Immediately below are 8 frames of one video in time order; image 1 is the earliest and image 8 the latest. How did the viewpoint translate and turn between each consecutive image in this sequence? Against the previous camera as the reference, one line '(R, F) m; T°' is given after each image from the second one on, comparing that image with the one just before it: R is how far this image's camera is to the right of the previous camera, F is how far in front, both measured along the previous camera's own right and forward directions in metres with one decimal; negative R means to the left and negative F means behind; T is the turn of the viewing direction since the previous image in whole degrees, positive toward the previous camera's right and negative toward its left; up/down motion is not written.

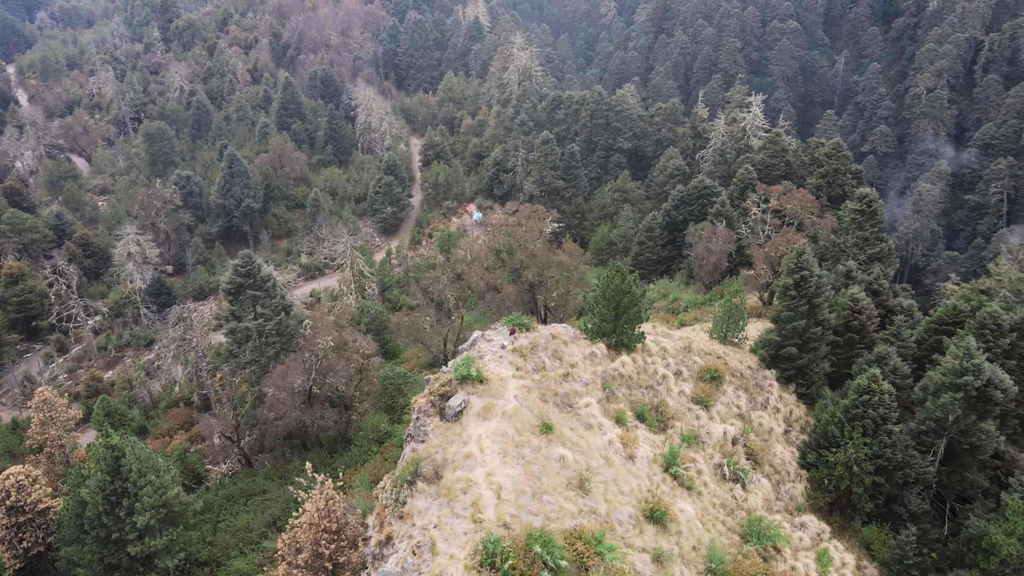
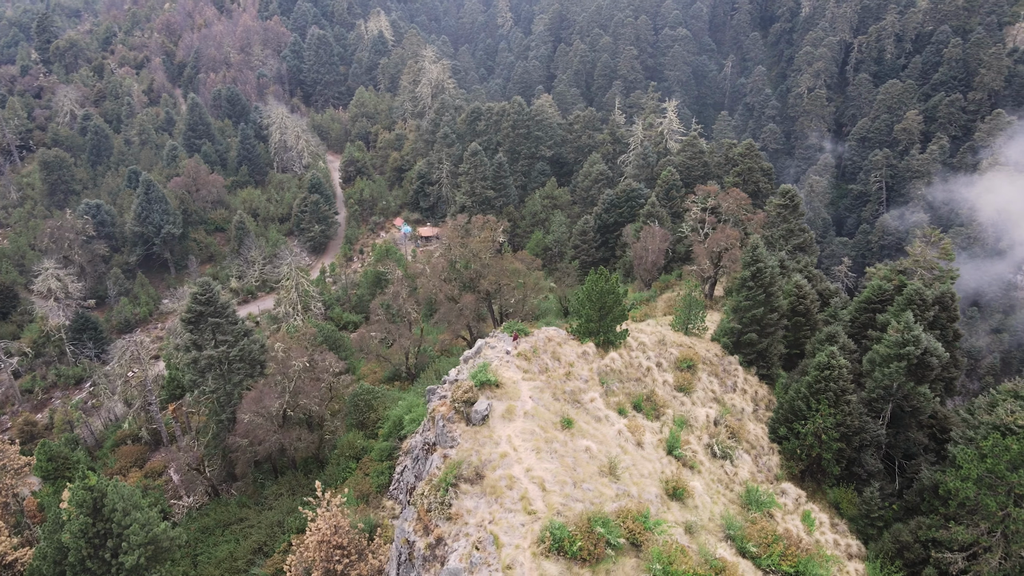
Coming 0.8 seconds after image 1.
(-2.7, -1.0) m; +7°
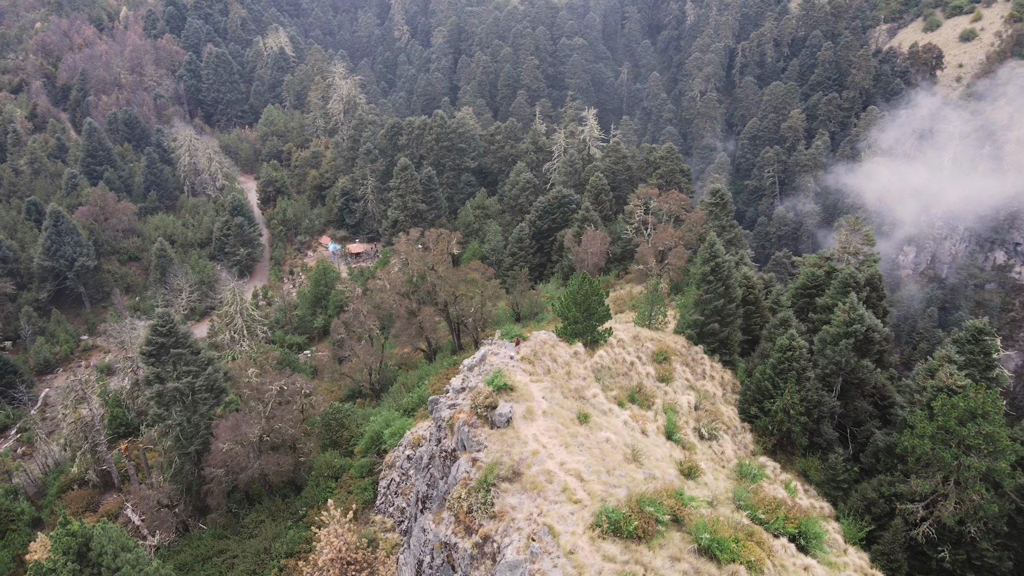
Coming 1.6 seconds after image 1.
(-2.8, -0.9) m; +8°
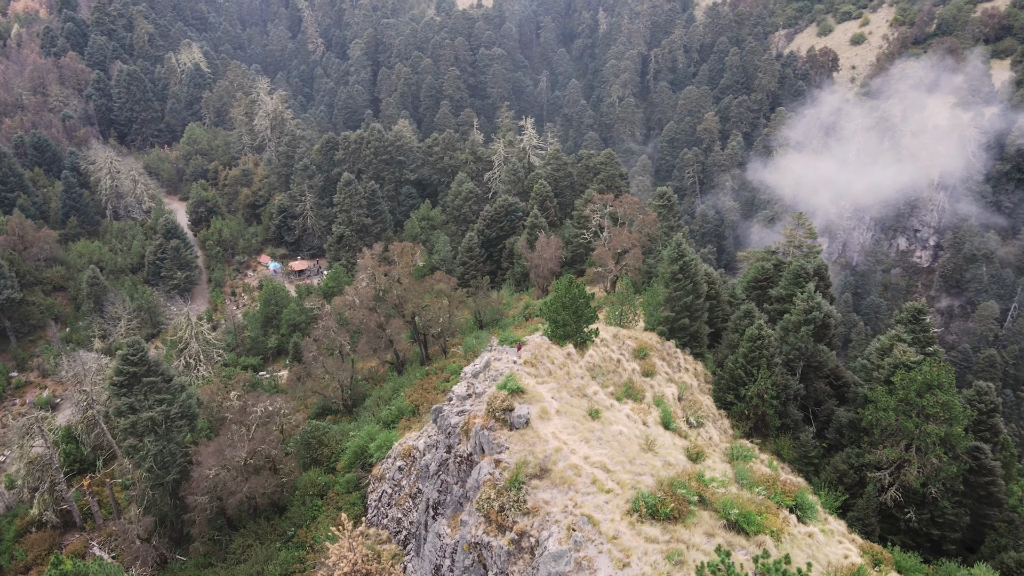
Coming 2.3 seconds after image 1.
(-2.4, -0.8) m; +6°
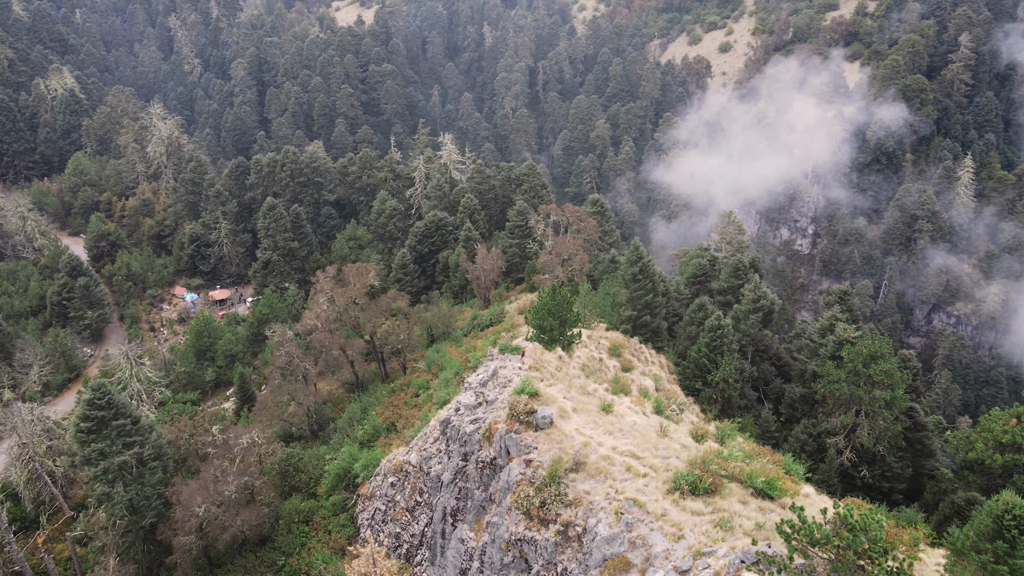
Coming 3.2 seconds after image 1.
(-3.6, -1.0) m; +9°
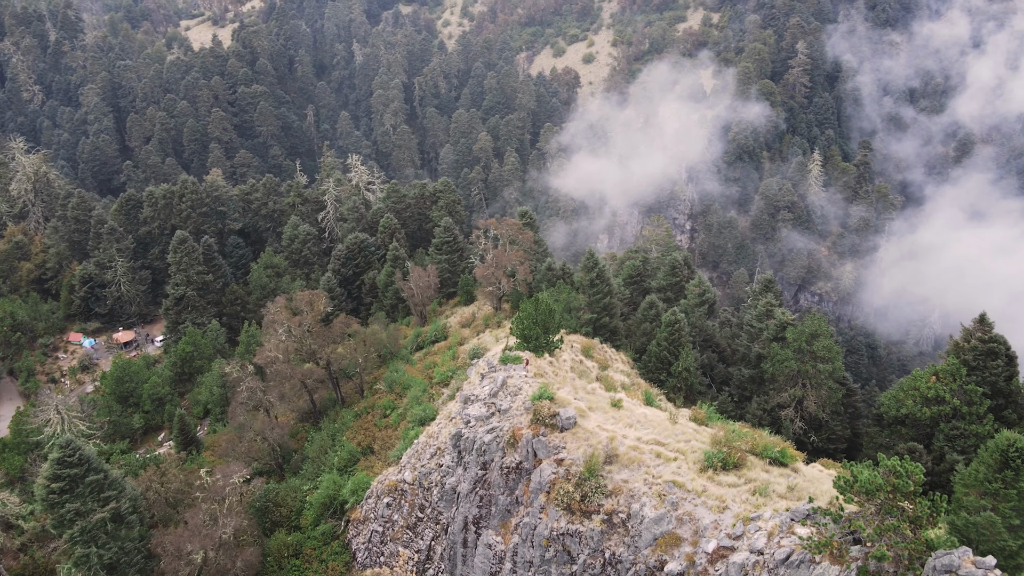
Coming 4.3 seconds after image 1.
(-4.4, -1.0) m; +10°
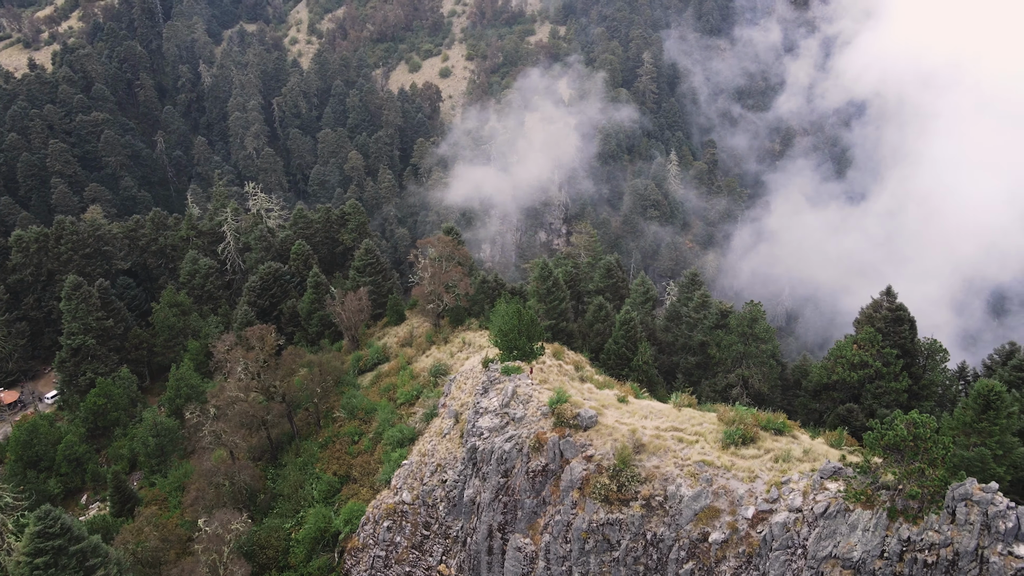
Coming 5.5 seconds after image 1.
(-5.2, -0.8) m; +11°
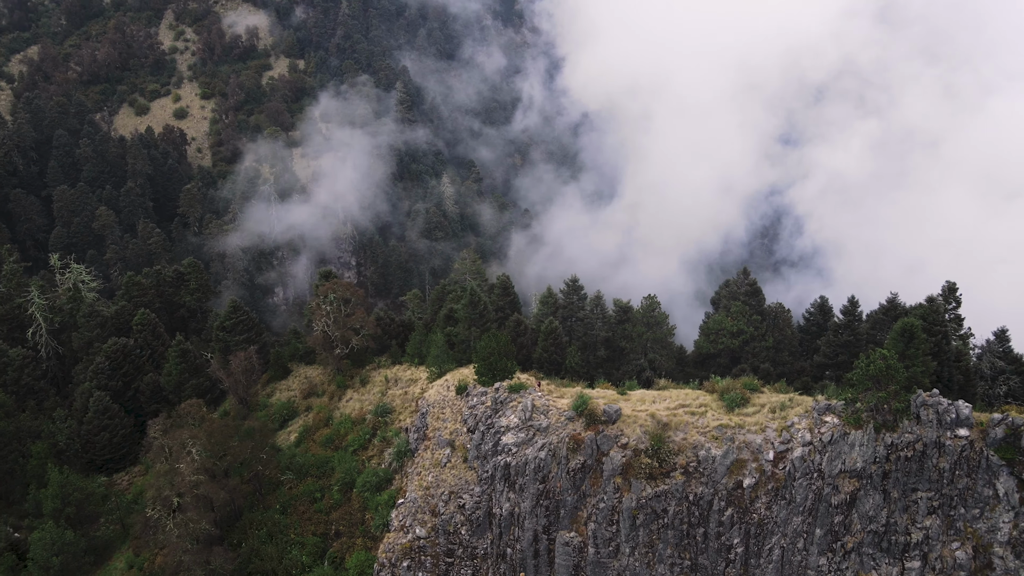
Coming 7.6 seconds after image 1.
(-10.1, -0.6) m; +21°
